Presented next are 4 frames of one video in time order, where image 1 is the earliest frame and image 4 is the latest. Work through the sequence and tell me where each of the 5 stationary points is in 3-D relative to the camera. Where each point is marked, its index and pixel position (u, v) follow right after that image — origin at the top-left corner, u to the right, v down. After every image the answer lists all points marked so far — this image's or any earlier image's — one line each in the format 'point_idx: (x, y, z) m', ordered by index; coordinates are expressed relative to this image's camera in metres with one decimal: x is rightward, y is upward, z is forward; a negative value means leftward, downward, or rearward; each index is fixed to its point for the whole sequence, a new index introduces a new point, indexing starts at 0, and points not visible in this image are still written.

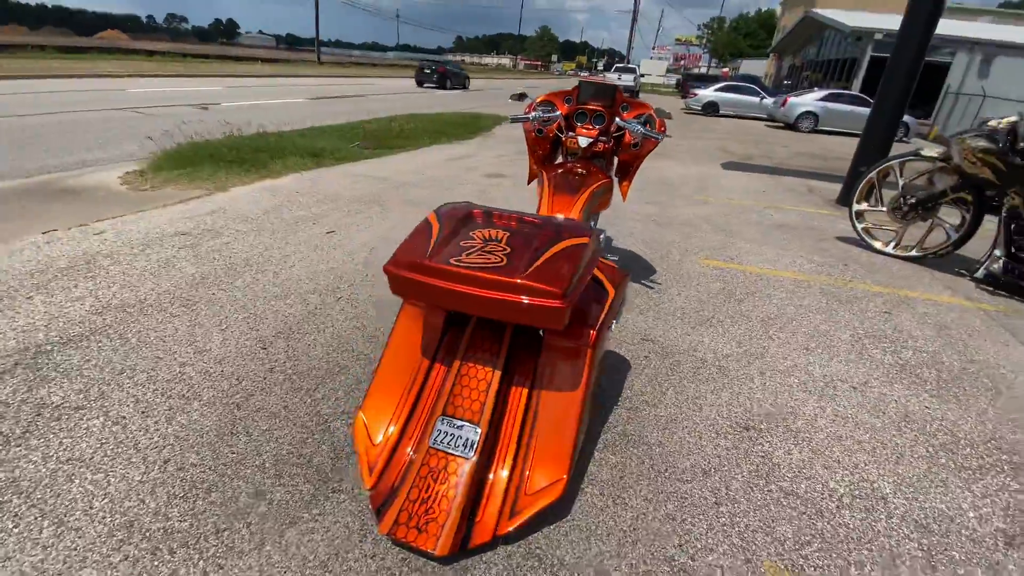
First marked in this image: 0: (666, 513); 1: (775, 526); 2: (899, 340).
0: (+0.7, -1.0, +2.2) m
1: (+1.2, -1.1, +2.1) m
2: (+3.1, -0.4, +3.8) m
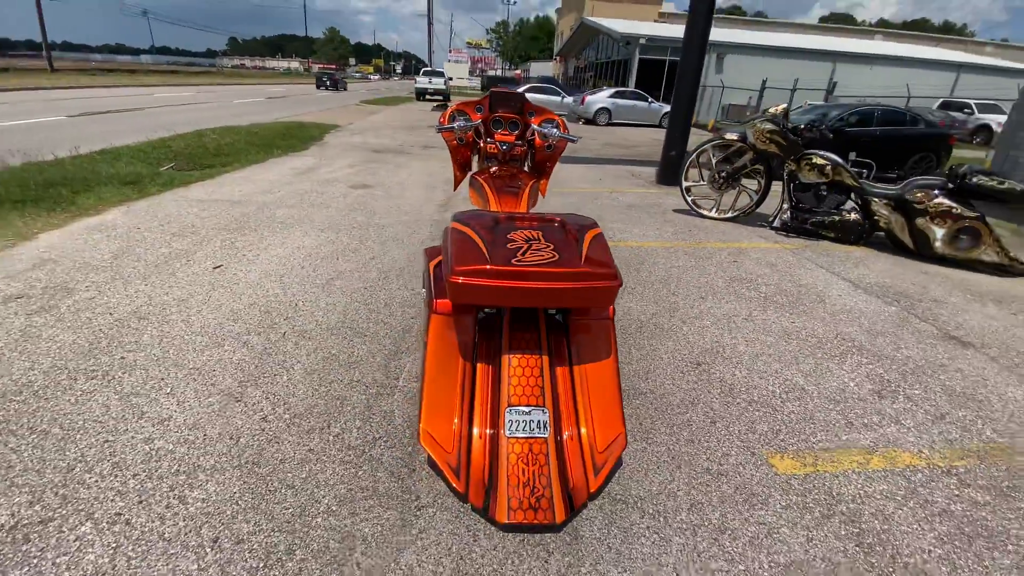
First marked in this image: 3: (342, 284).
0: (+1.0, -0.8, +2.7) m
1: (+1.4, -0.8, +2.8) m
2: (+2.5, +0.1, +5.0) m
3: (-1.5, 0.0, +4.3) m
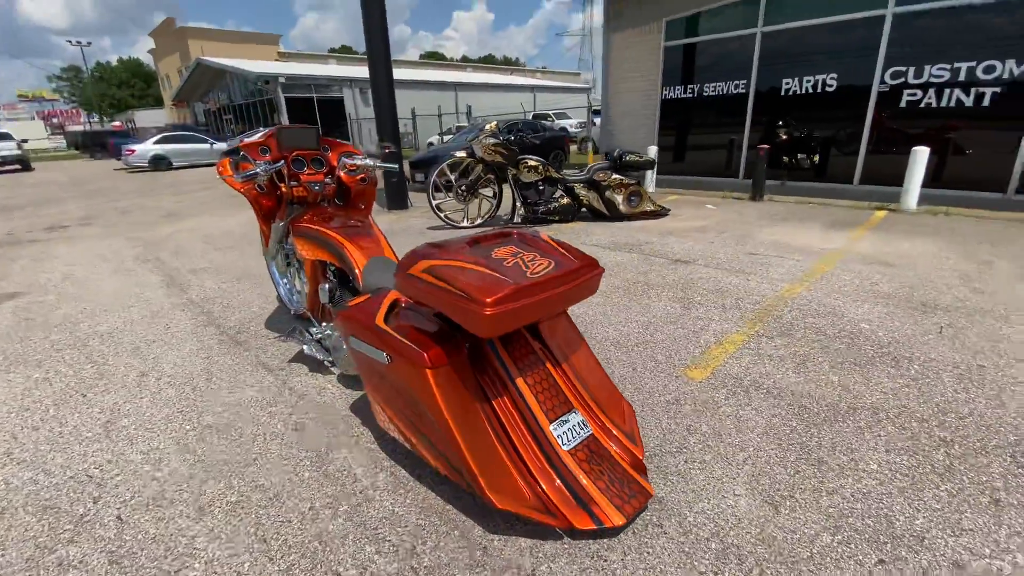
0: (+0.8, -0.6, +3.1) m
1: (+1.0, -0.5, +3.5) m
2: (+0.3, +0.3, +5.8) m
3: (-2.3, -0.8, +2.9) m
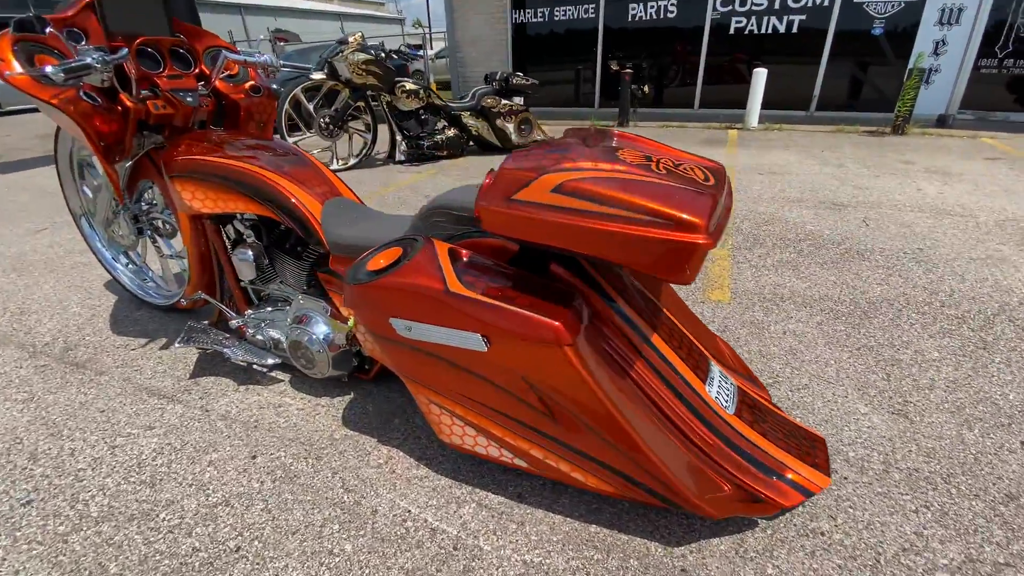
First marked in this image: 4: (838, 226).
0: (+0.9, -0.2, +2.7) m
1: (+1.0, 0.0, +3.1) m
2: (-0.6, +0.9, +5.0) m
3: (-1.9, -0.8, +1.6) m
4: (+2.7, +0.5, +4.0) m
